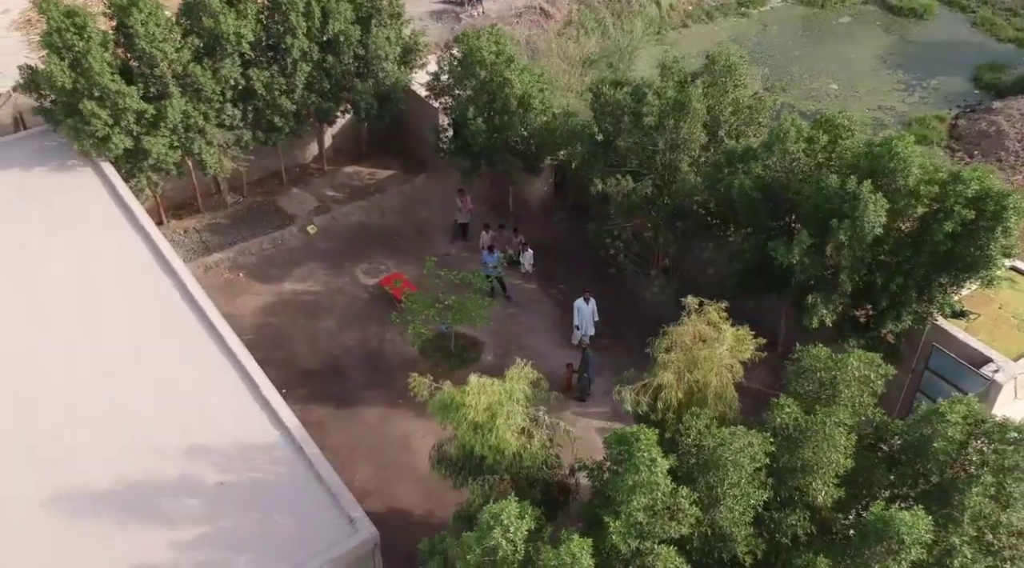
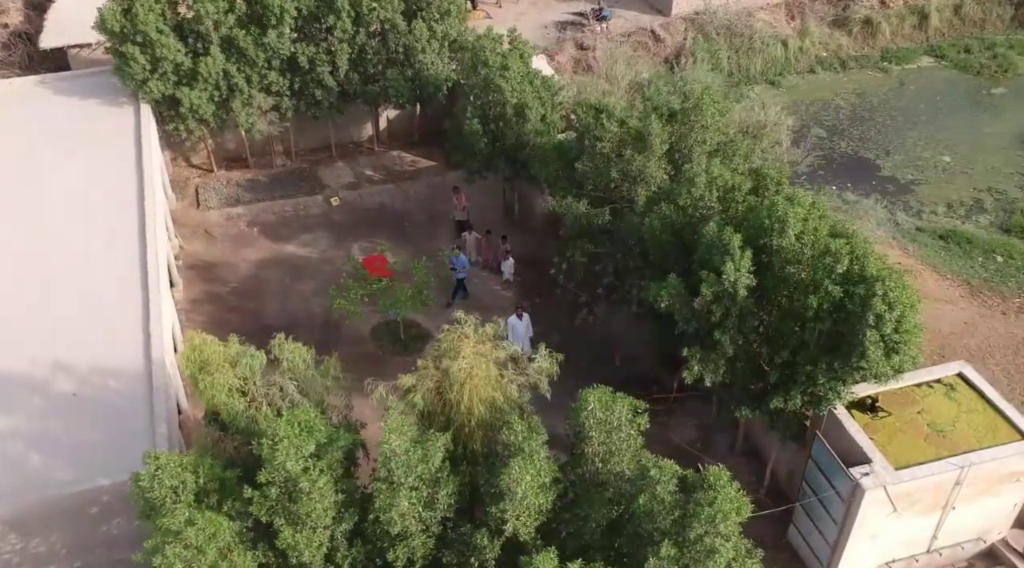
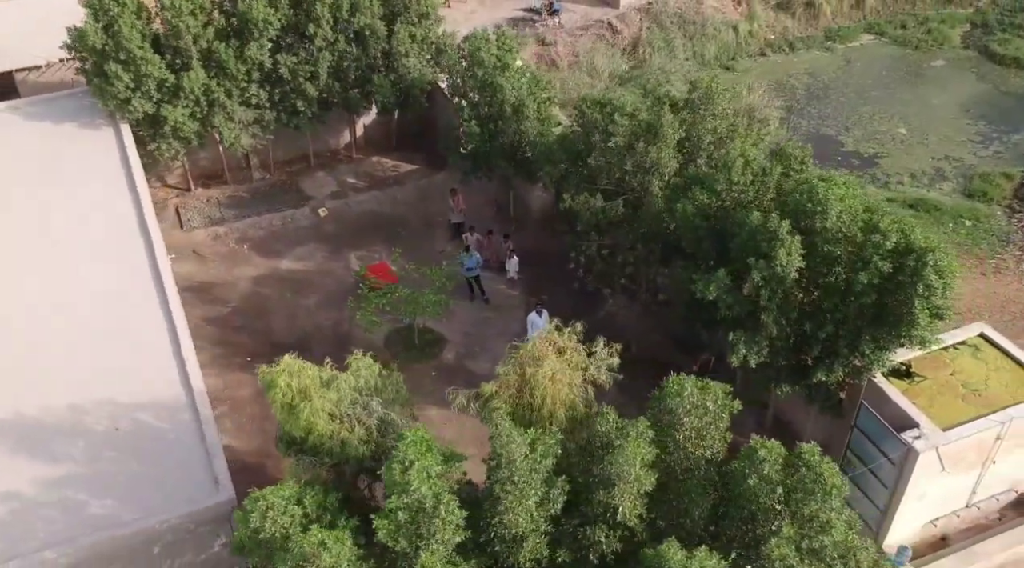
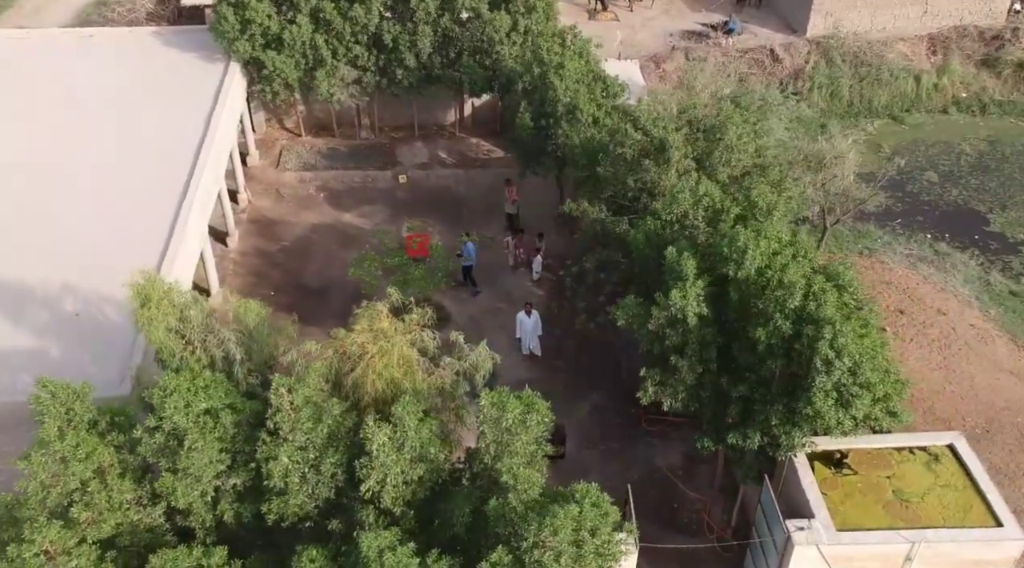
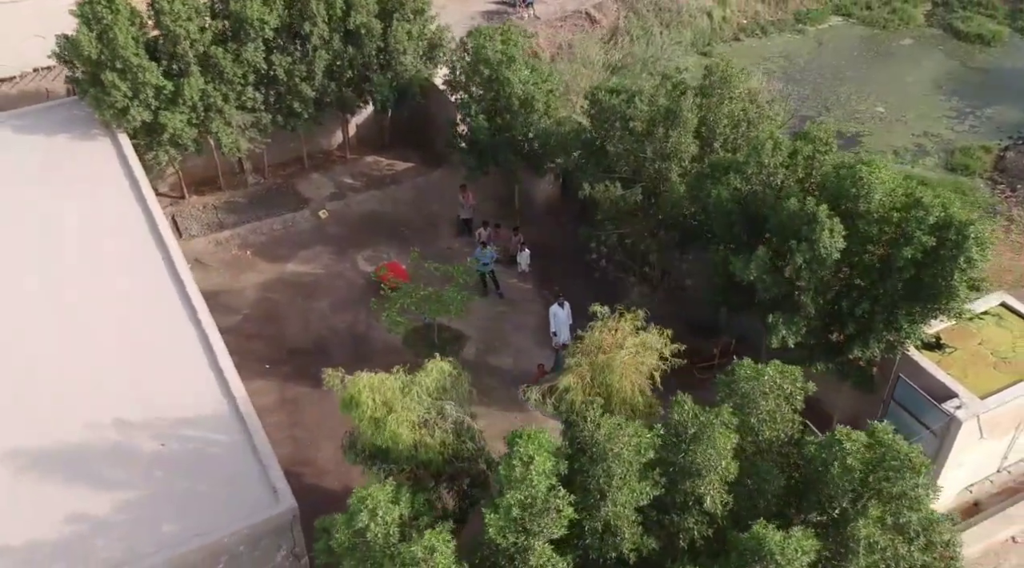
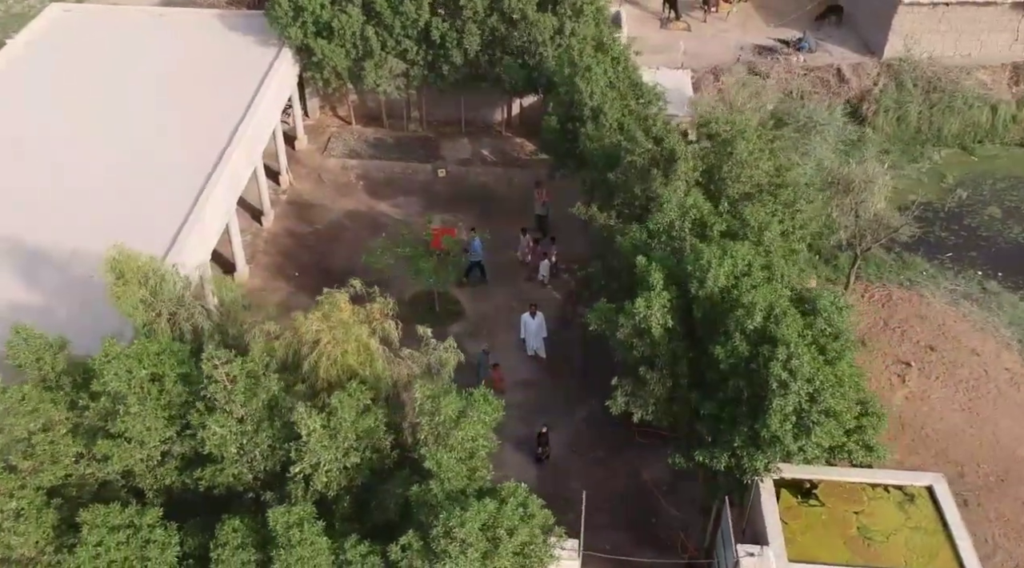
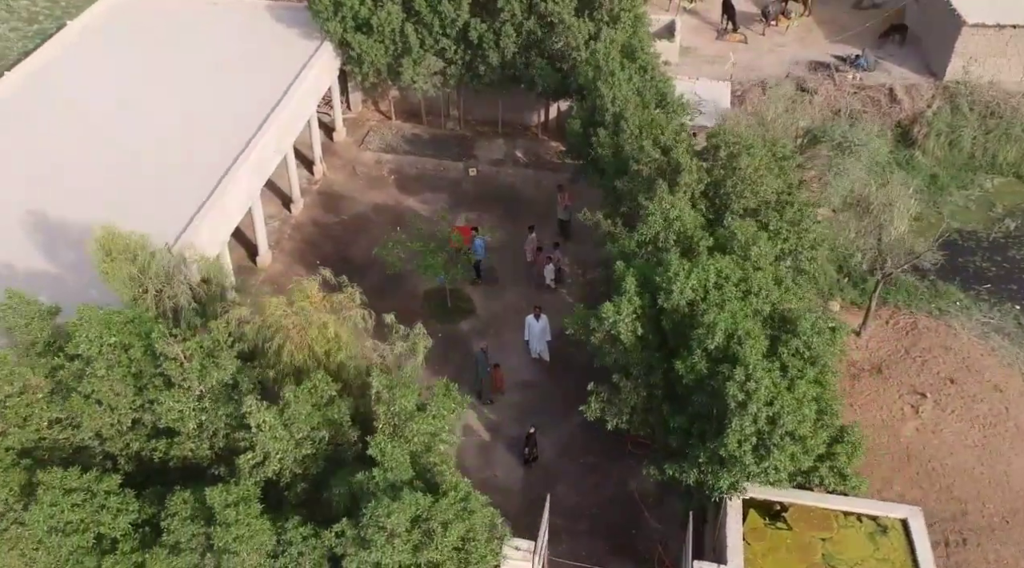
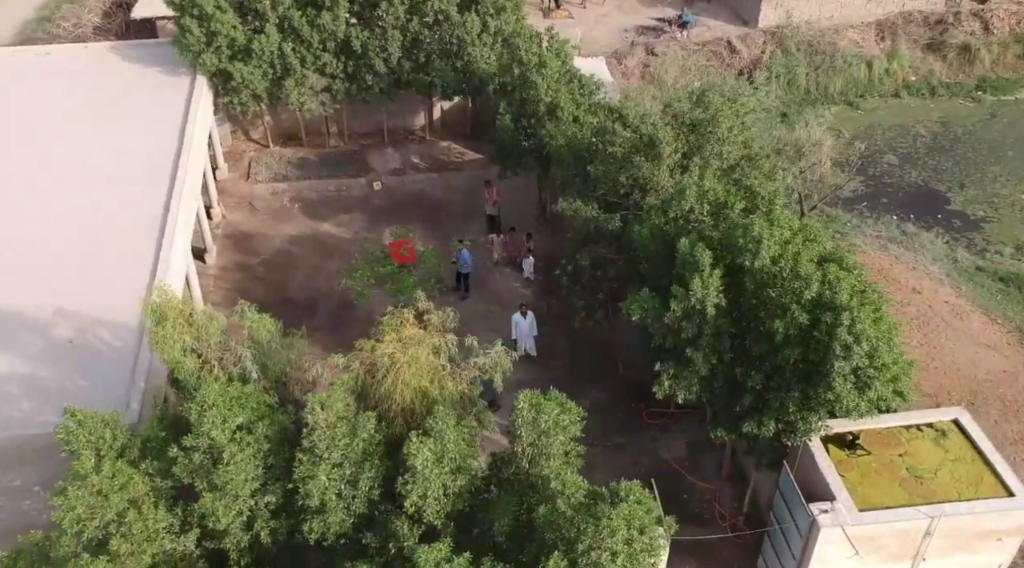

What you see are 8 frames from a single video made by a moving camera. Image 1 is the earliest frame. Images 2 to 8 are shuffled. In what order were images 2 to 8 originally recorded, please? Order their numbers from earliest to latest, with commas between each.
5, 3, 2, 8, 4, 6, 7
